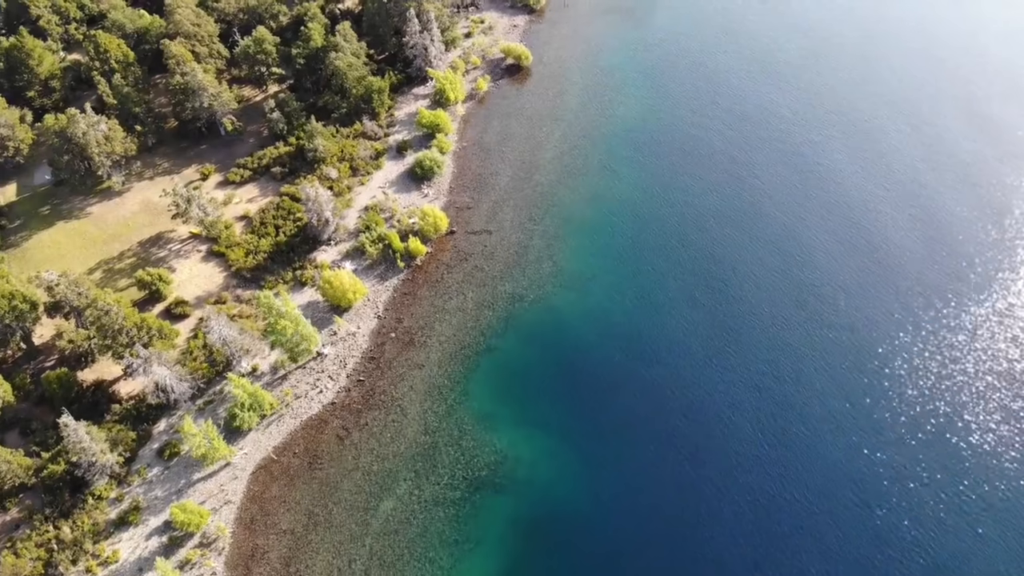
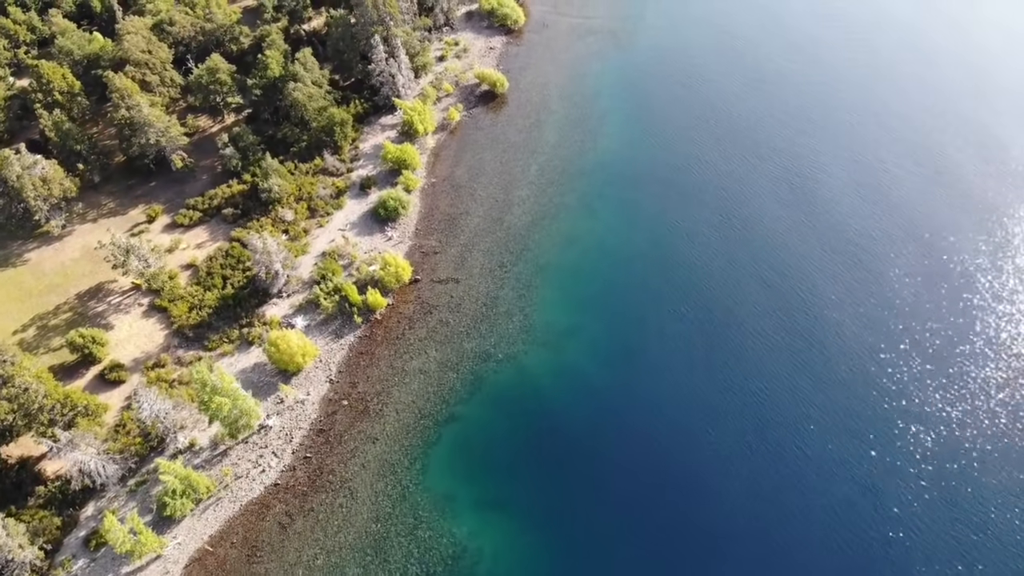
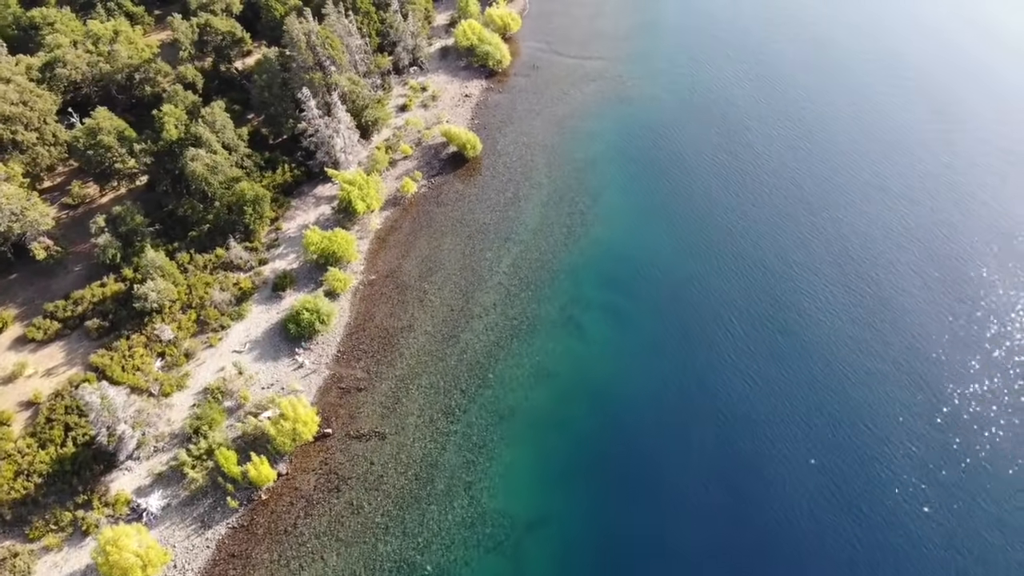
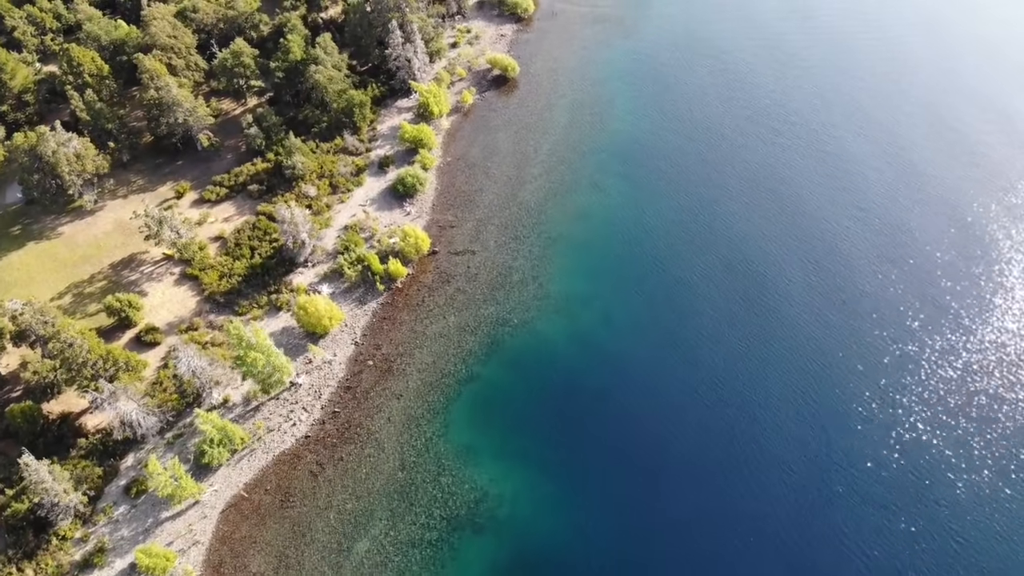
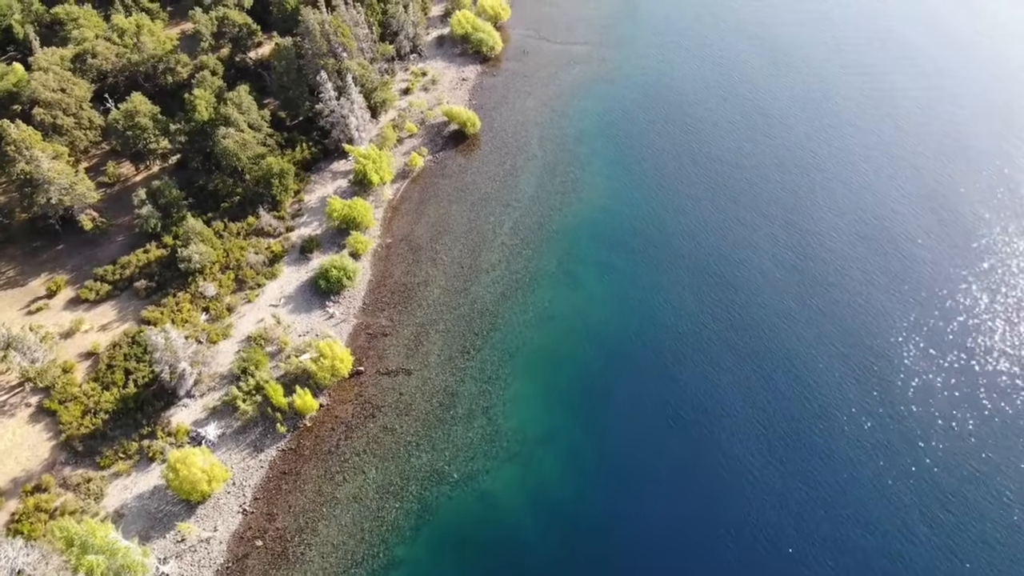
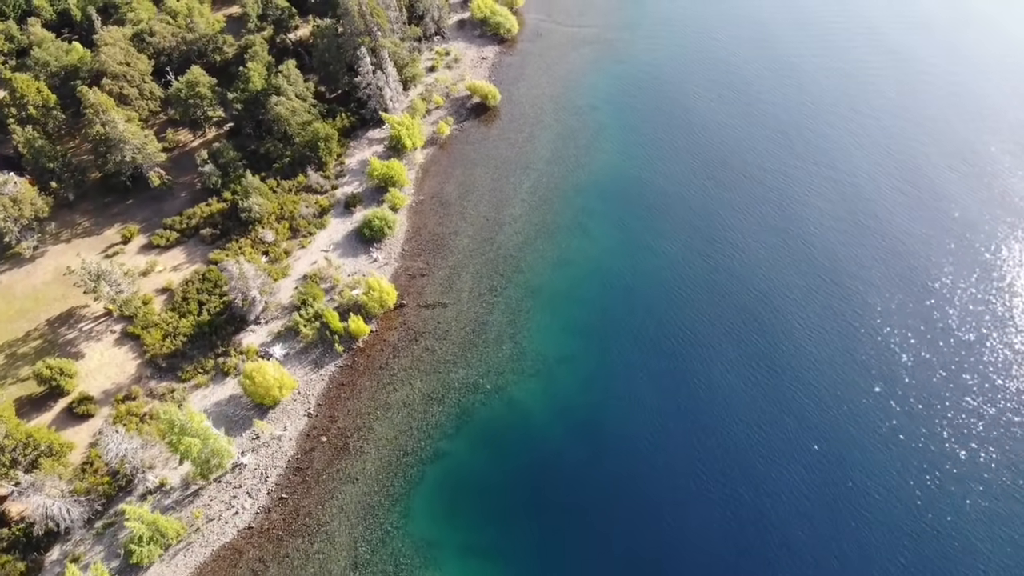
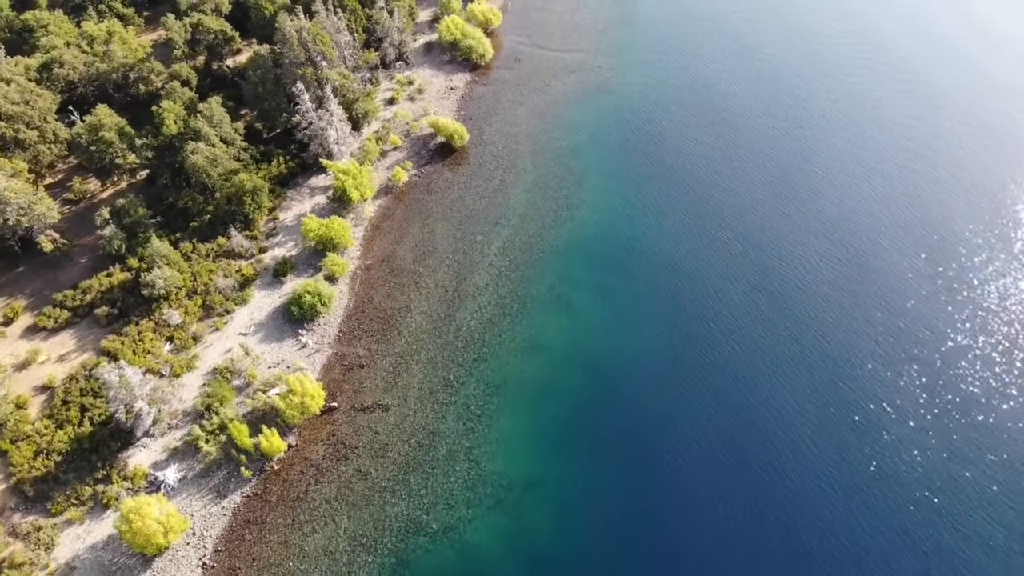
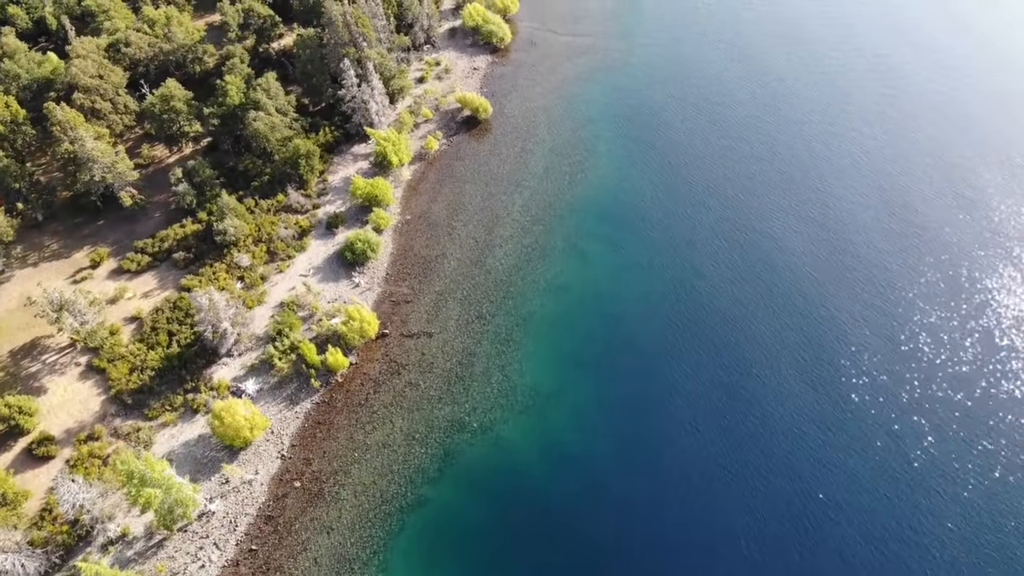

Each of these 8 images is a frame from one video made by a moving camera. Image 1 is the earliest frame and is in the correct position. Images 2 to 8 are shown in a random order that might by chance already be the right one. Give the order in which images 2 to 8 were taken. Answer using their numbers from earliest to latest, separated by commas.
4, 2, 6, 8, 5, 7, 3
